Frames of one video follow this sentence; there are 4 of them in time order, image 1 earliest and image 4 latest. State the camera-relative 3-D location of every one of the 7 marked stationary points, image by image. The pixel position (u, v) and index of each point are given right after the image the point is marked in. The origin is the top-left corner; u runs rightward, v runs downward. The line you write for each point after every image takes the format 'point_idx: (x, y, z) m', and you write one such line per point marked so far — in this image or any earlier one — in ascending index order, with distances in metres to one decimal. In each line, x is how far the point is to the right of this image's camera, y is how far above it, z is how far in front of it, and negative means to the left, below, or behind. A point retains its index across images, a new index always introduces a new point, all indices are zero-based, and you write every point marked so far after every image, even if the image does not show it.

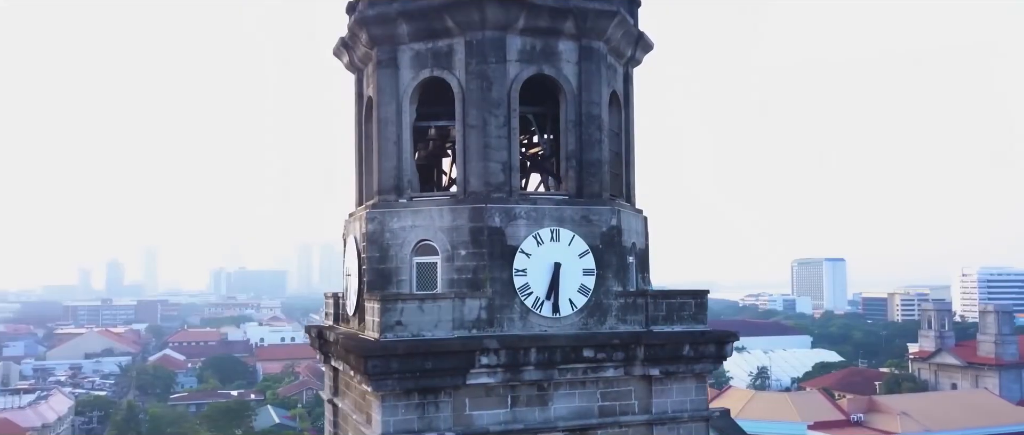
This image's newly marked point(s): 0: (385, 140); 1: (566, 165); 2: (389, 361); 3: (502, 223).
0: (-1.4, +0.9, +9.9) m
1: (+0.6, +0.6, +9.8) m
2: (-1.2, -1.4, +8.5) m
3: (-0.1, -0.1, +9.3) m
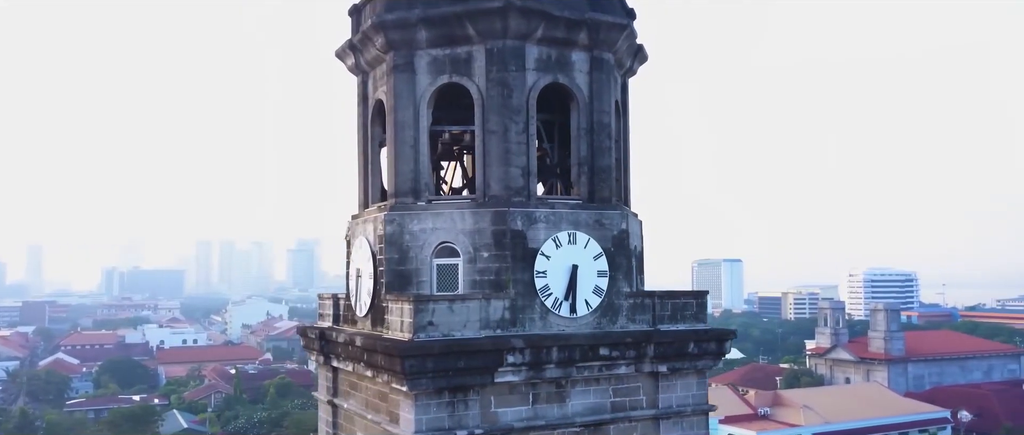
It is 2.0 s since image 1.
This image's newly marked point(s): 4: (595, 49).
0: (-1.3, +0.8, +10.0) m
1: (+0.8, +0.6, +10.2) m
2: (-0.9, -1.4, +8.7) m
3: (+0.1, -0.1, +9.6) m
4: (+1.0, +2.0, +10.3) m
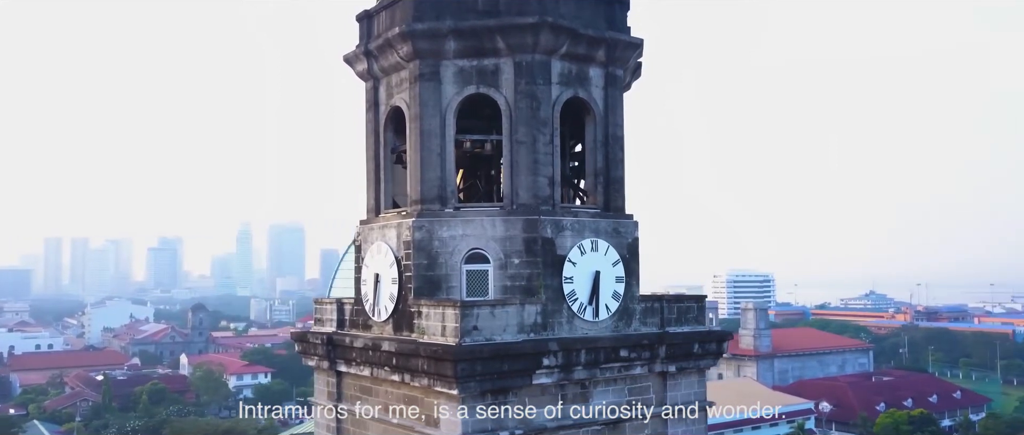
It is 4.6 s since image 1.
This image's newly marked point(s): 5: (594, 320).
0: (-1.0, +0.8, +10.2) m
1: (+1.0, +0.5, +10.8) m
2: (-0.4, -1.5, +8.9) m
3: (+0.5, -0.2, +10.0) m
4: (+1.2, +1.9, +10.9) m
5: (+1.0, -1.2, +10.2) m
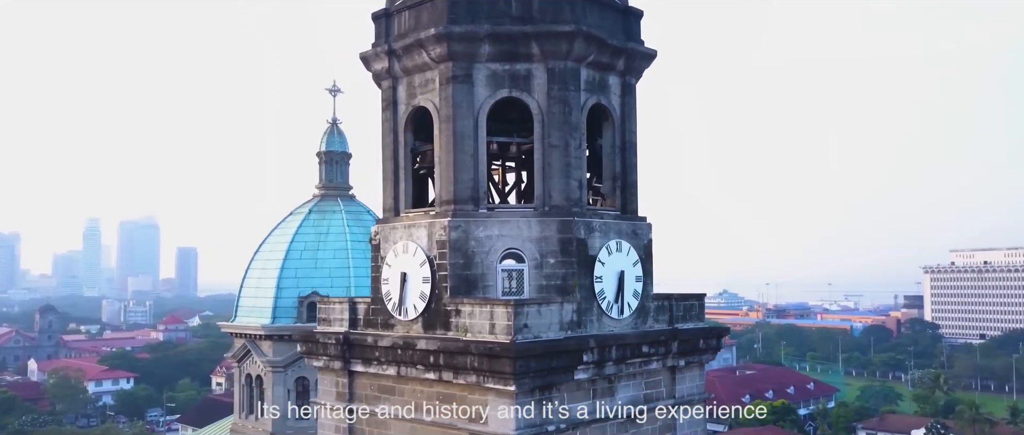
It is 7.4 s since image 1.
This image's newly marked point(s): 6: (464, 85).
0: (-0.6, +0.8, +10.4) m
1: (+1.3, +0.4, +11.2) m
2: (+0.2, -1.5, +9.2) m
3: (+0.9, -0.2, +10.4) m
4: (+1.5, +1.9, +11.4) m
5: (+1.3, -1.2, +10.6) m
6: (-0.6, +1.6, +10.4) m
